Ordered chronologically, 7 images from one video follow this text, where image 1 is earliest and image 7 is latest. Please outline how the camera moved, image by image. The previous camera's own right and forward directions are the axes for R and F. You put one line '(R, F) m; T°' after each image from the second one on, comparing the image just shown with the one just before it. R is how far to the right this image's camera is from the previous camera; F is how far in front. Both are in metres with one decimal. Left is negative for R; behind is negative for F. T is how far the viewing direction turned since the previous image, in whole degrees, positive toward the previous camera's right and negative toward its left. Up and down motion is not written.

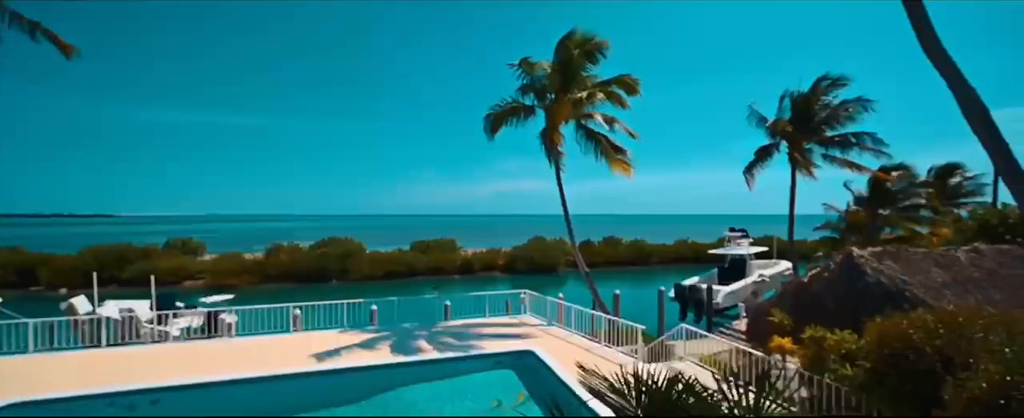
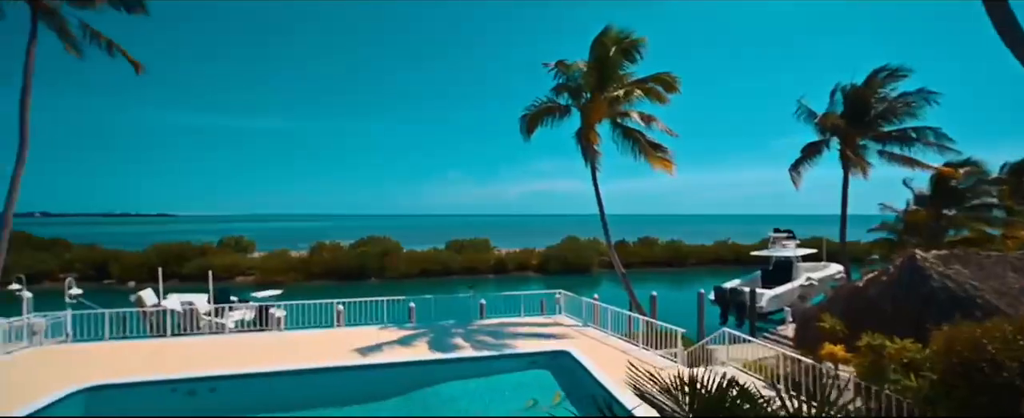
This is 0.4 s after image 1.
(+0.3, -0.3) m; -4°
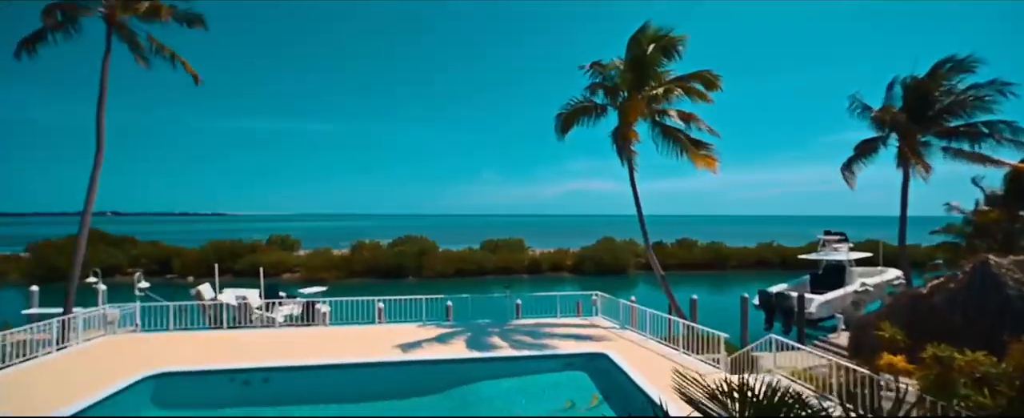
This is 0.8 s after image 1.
(+0.3, -0.4) m; -5°
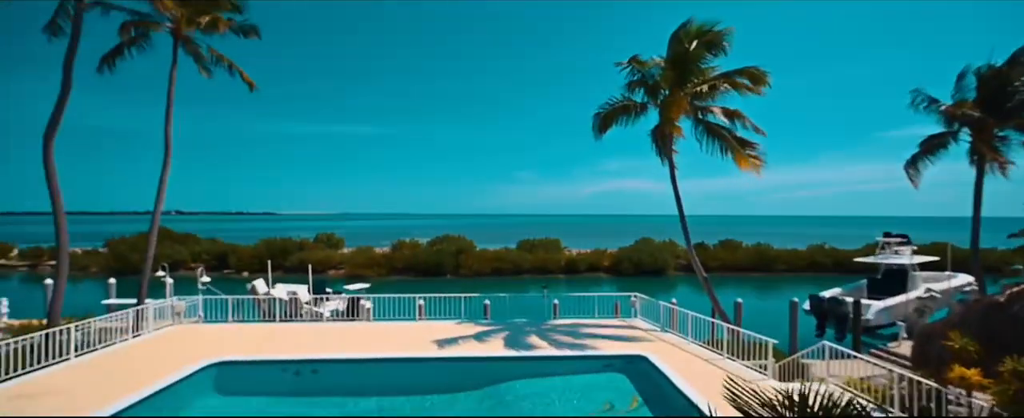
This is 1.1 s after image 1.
(+0.4, -0.3) m; -5°
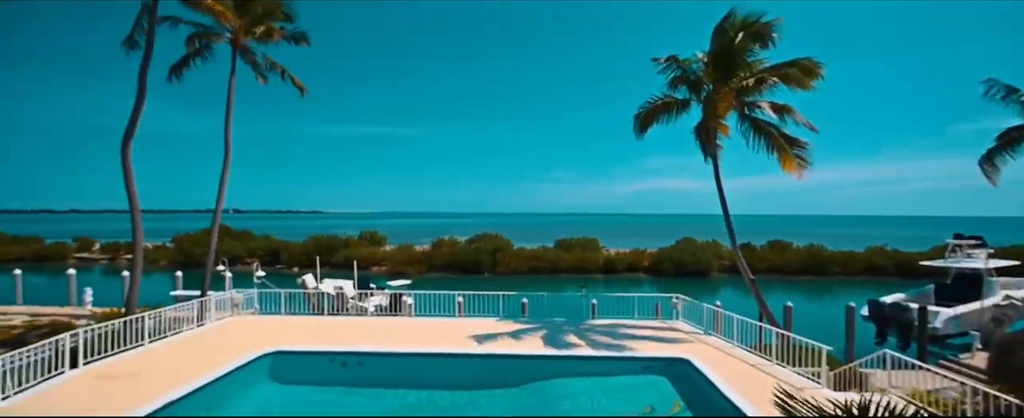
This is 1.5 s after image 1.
(+0.4, -0.3) m; -5°
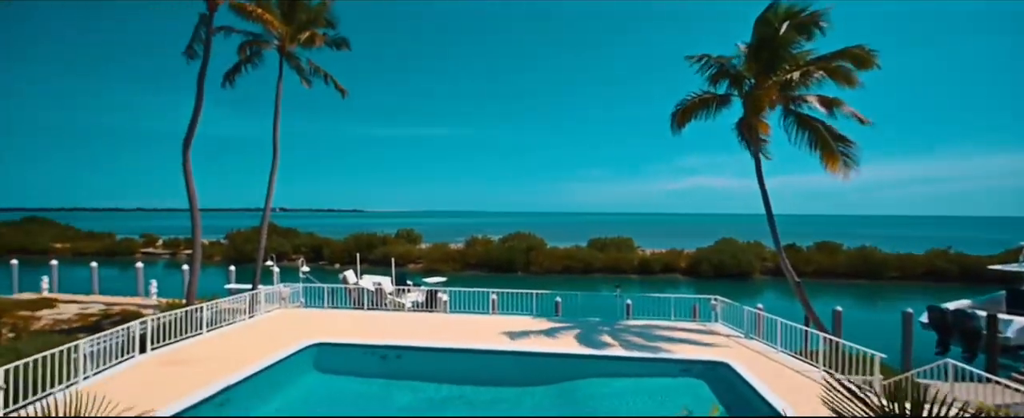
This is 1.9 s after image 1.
(+0.3, -0.3) m; -4°
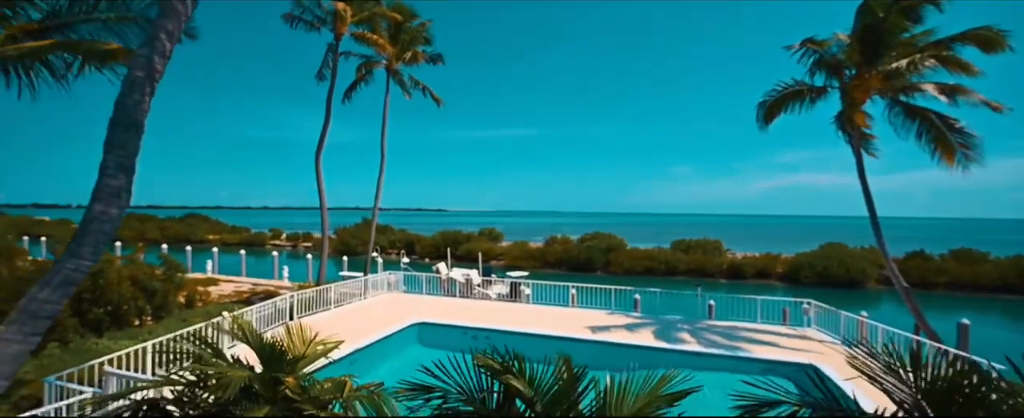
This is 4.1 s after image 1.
(+0.6, -0.7) m; -10°
